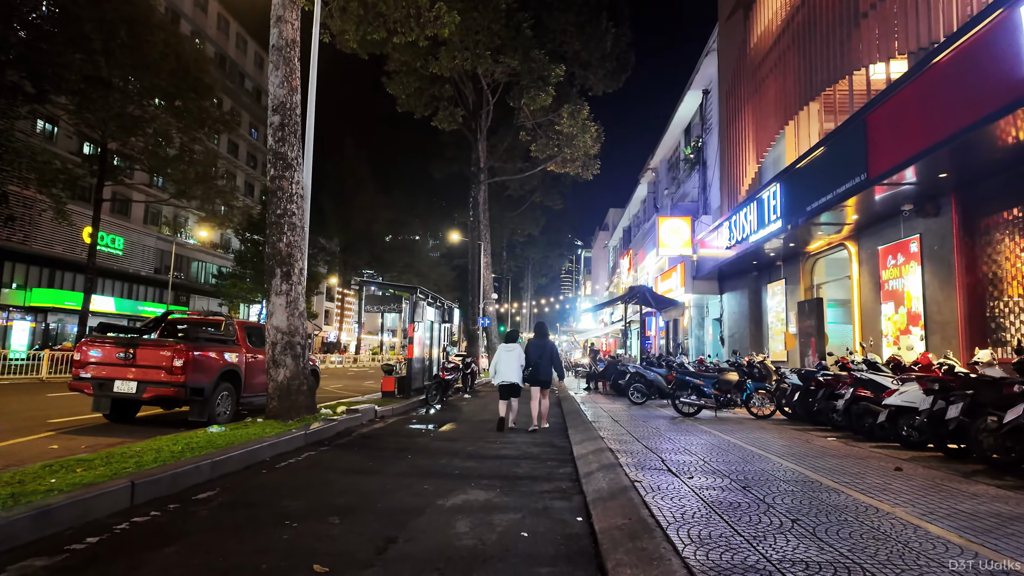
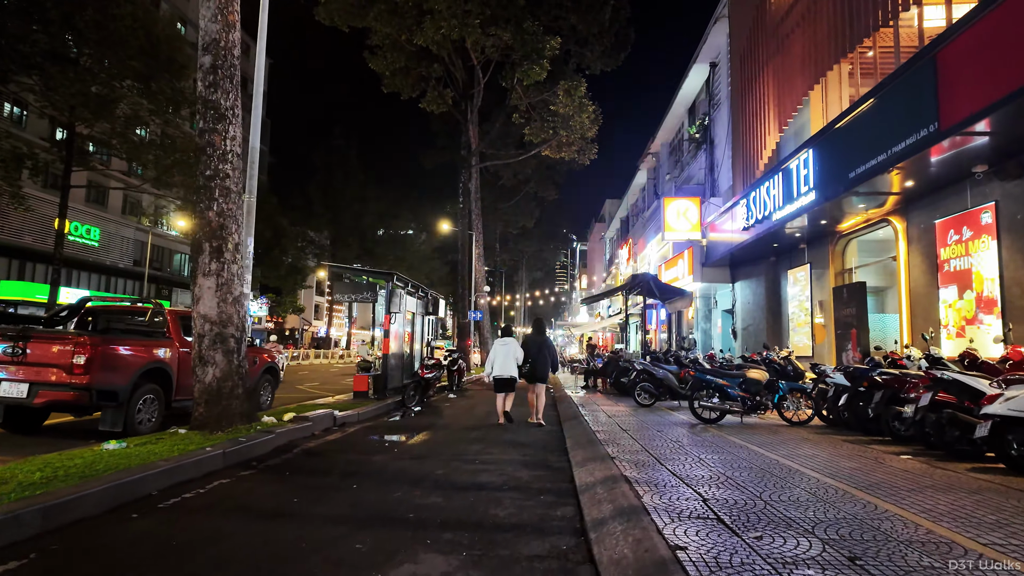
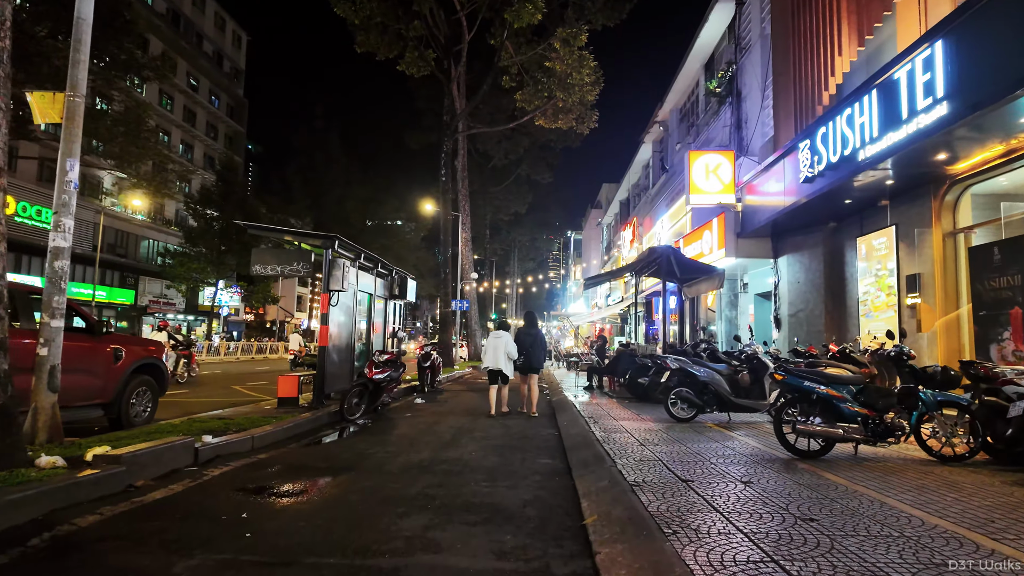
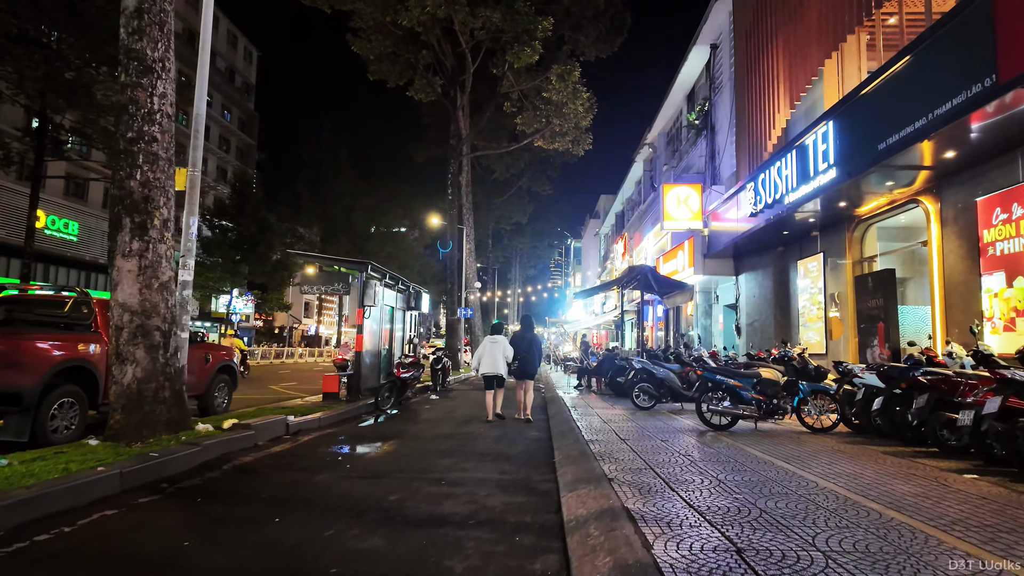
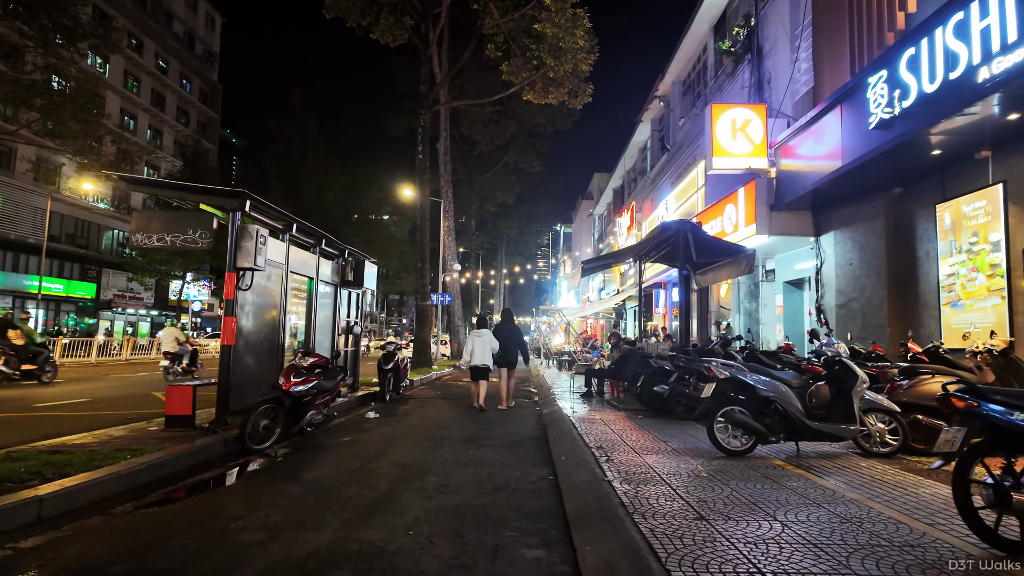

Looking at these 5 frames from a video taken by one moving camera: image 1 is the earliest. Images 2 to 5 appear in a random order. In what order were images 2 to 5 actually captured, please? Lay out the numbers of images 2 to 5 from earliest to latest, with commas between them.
2, 4, 3, 5
